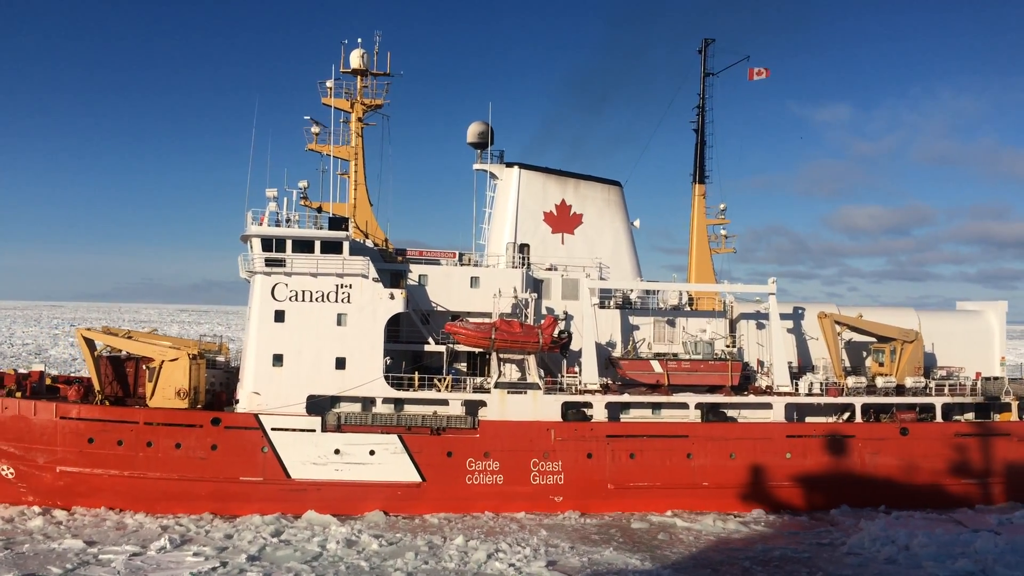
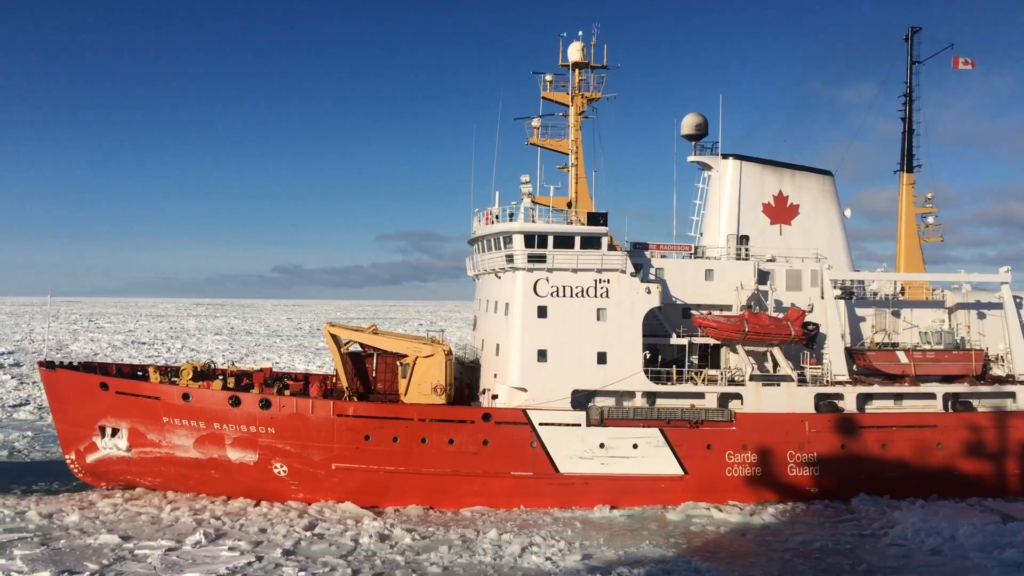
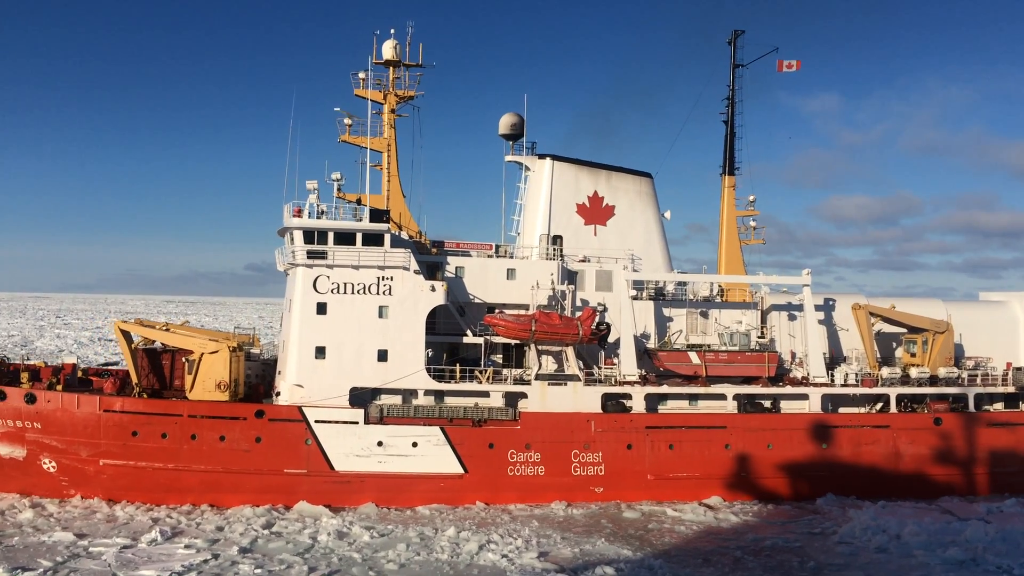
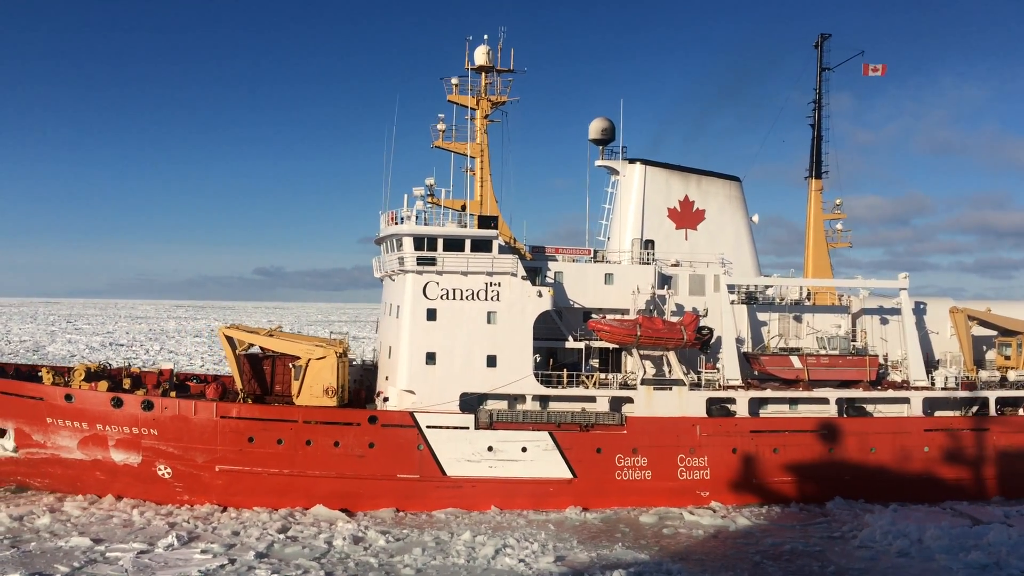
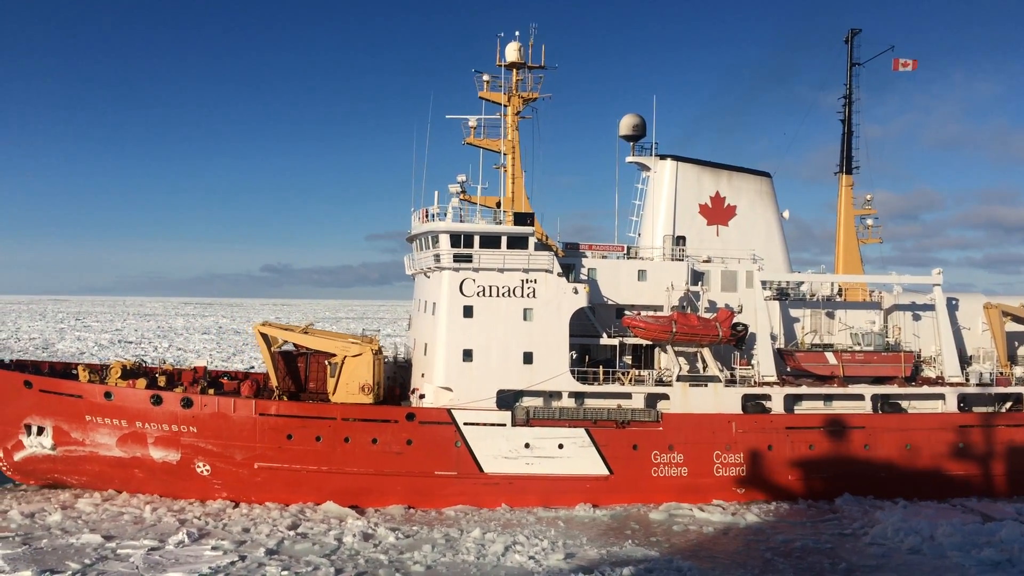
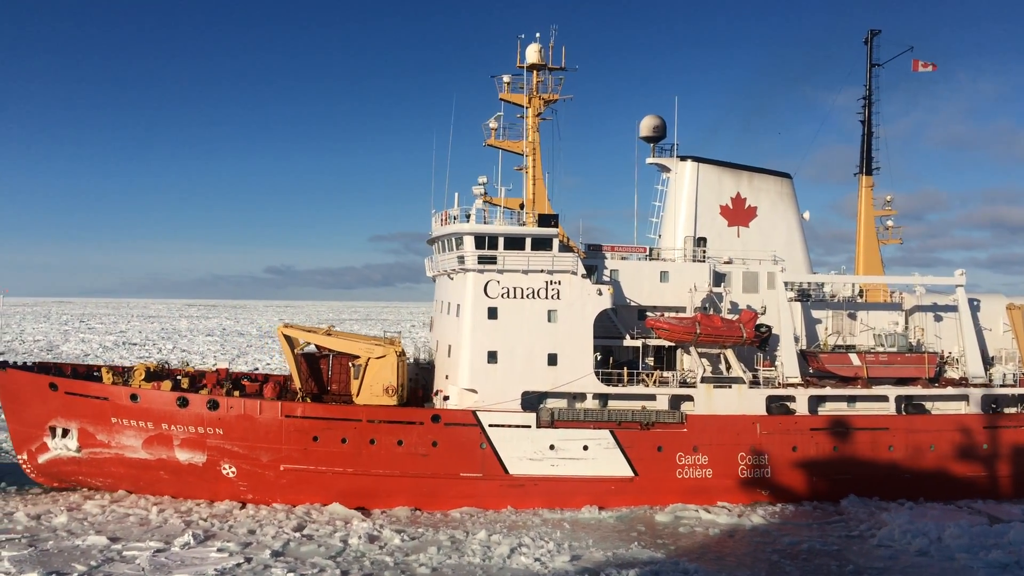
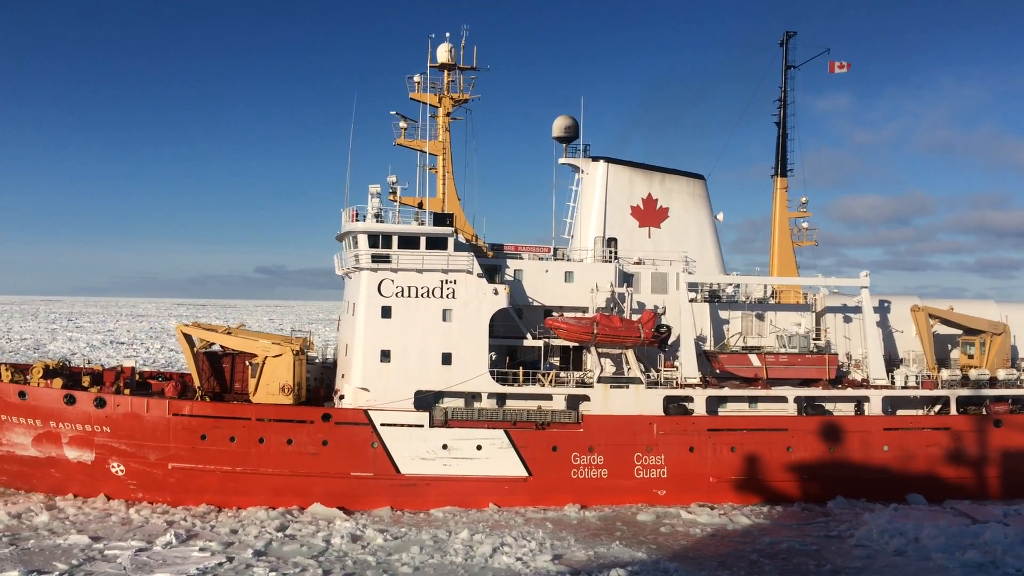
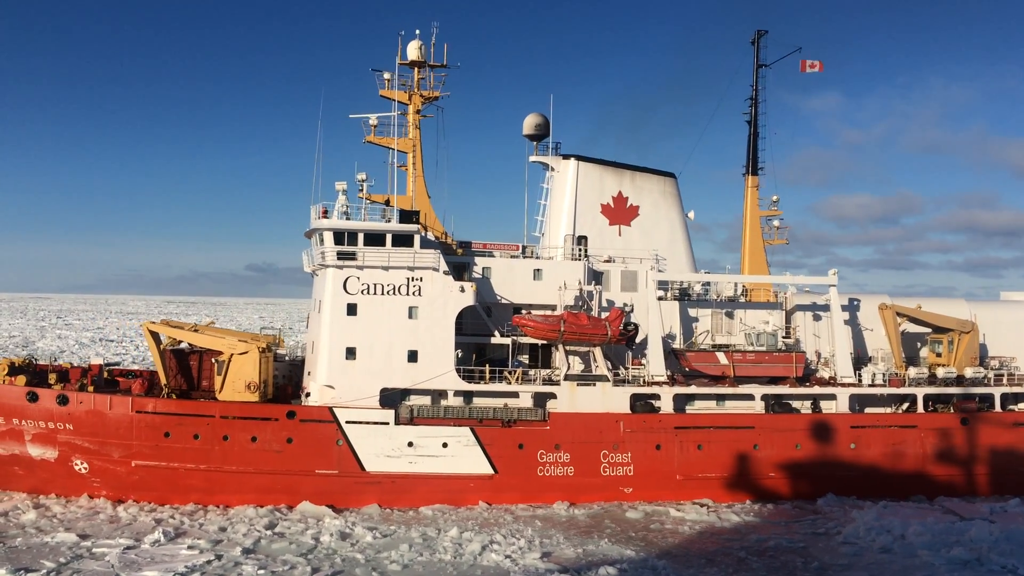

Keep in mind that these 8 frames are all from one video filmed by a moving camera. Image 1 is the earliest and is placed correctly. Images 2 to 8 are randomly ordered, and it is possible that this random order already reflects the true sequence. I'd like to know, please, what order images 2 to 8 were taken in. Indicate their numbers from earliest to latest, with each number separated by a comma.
3, 8, 7, 4, 5, 6, 2
